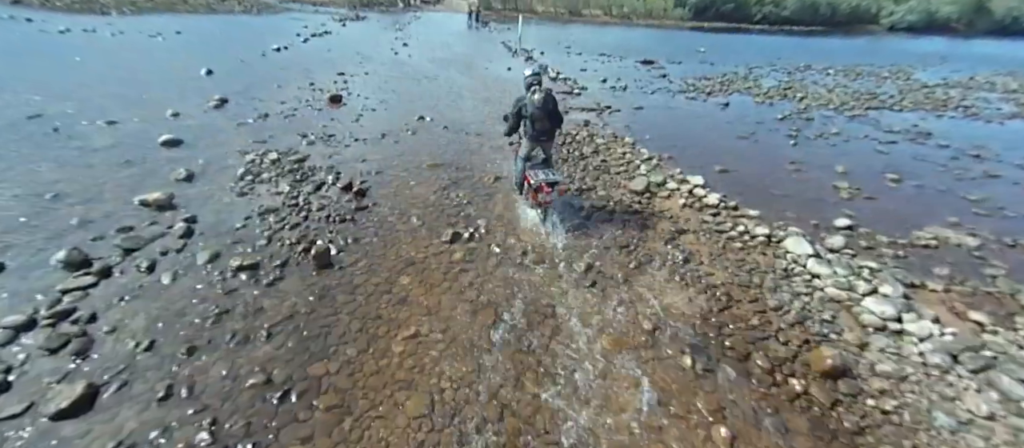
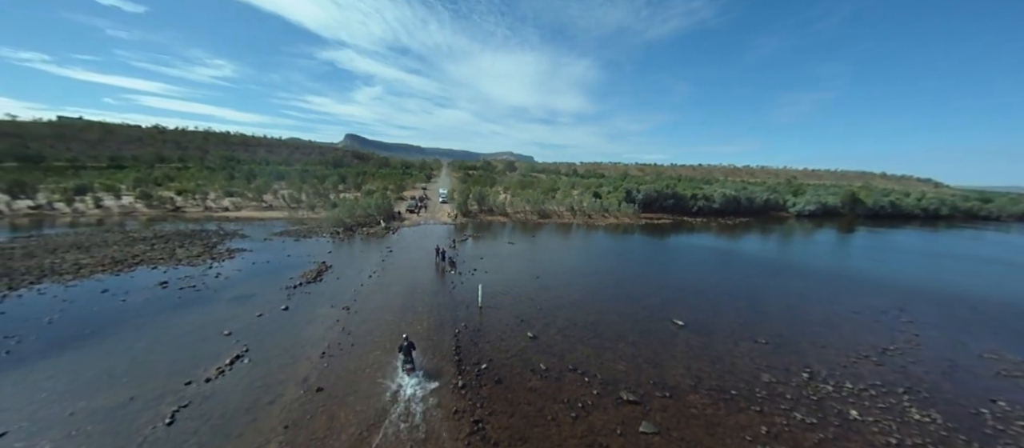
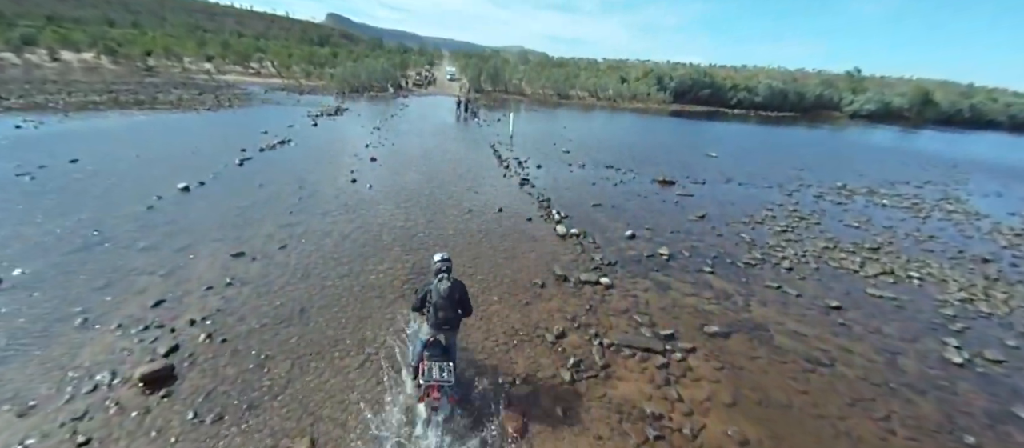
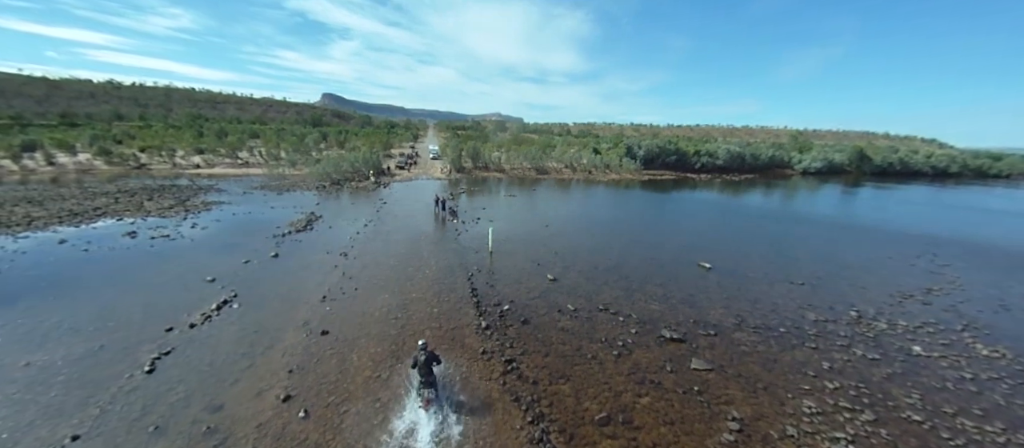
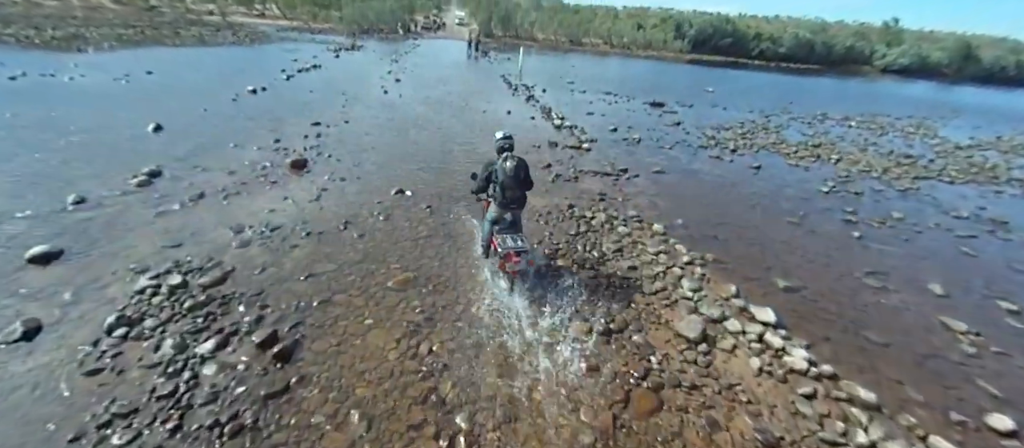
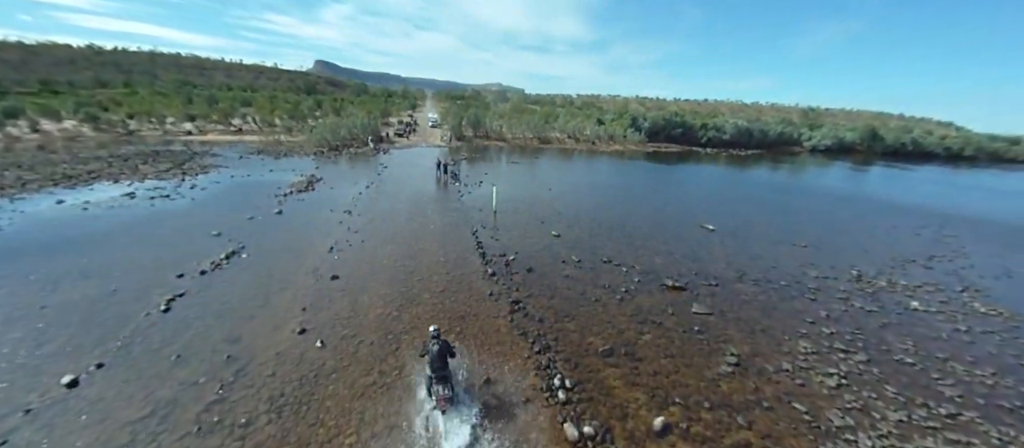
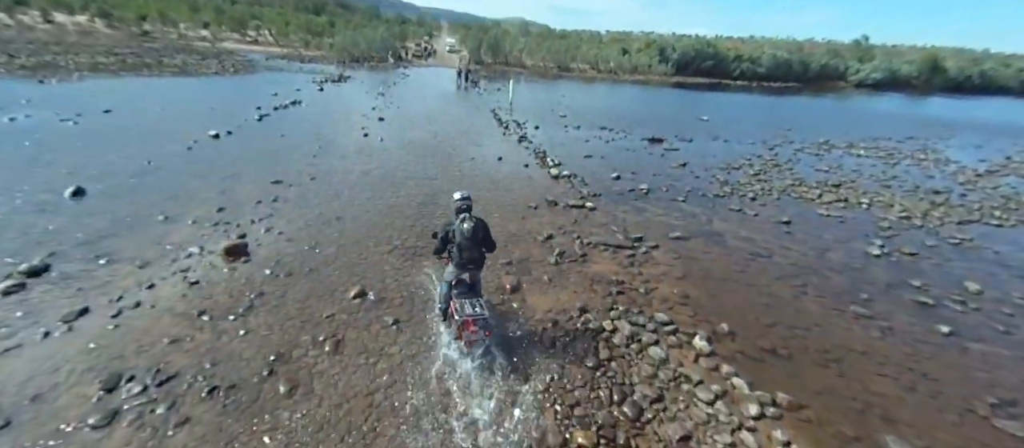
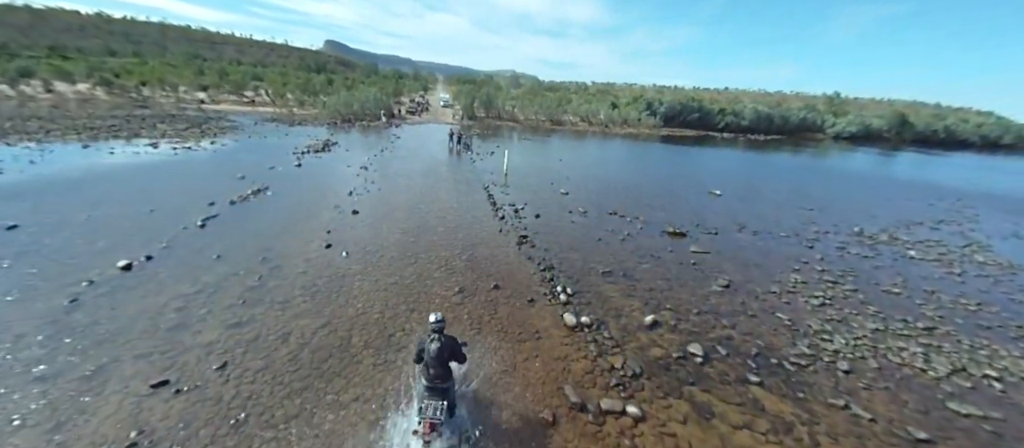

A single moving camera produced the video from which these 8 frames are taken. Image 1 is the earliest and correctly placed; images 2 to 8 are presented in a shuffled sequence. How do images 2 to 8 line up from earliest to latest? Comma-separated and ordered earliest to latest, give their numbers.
5, 7, 3, 8, 6, 4, 2
